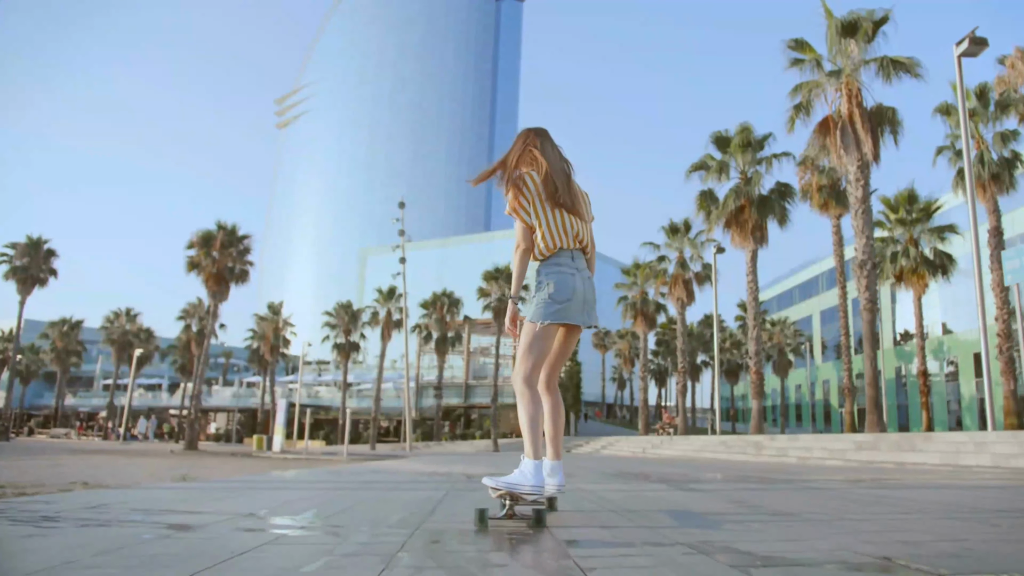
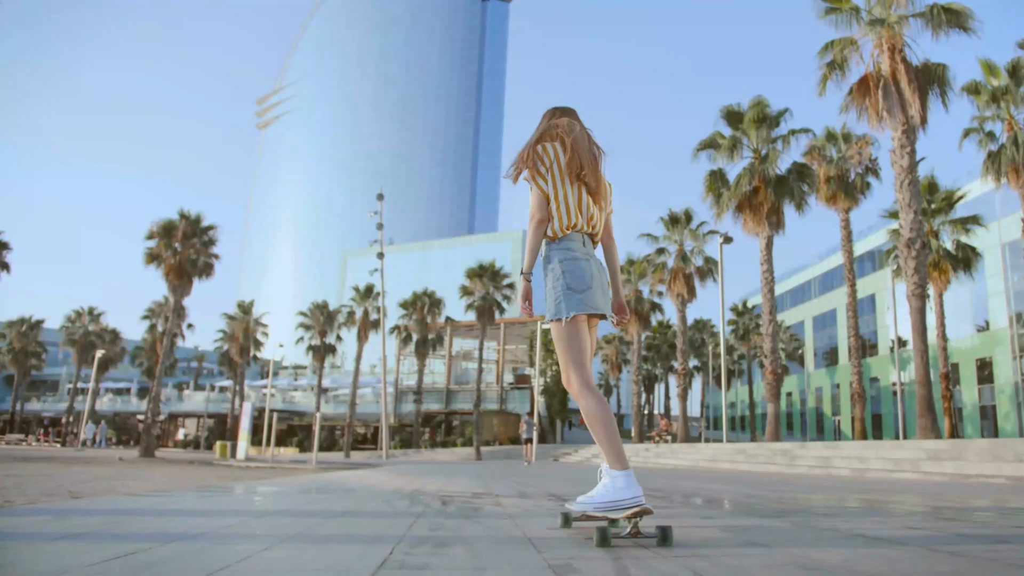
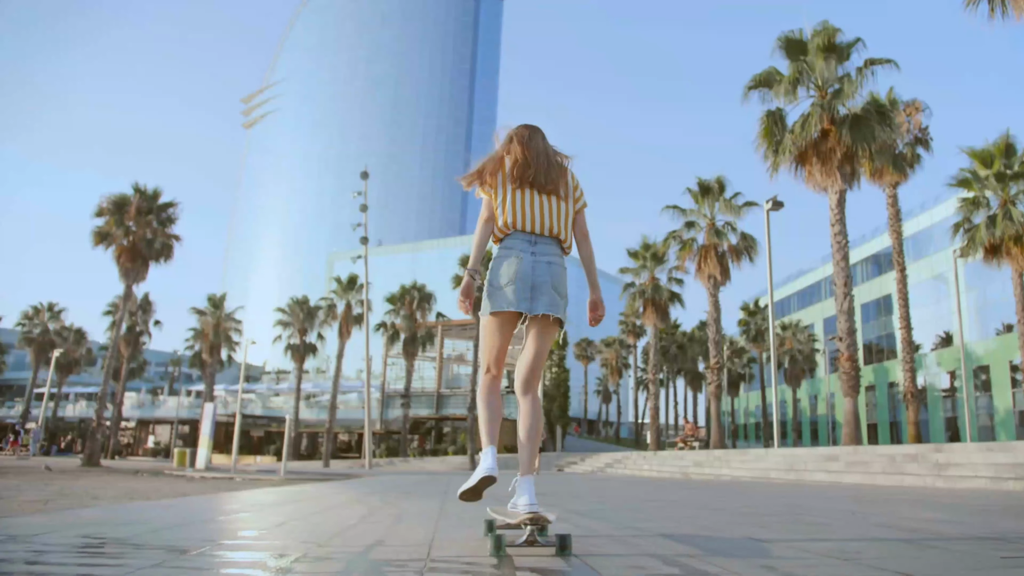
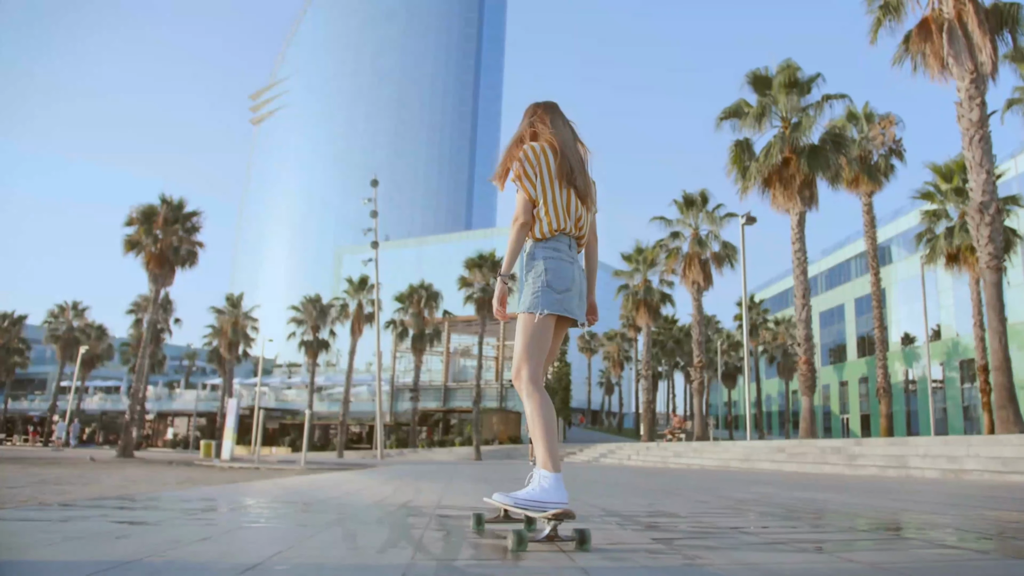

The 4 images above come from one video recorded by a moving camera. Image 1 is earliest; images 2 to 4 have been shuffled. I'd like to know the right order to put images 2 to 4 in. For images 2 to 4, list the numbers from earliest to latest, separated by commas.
2, 4, 3
